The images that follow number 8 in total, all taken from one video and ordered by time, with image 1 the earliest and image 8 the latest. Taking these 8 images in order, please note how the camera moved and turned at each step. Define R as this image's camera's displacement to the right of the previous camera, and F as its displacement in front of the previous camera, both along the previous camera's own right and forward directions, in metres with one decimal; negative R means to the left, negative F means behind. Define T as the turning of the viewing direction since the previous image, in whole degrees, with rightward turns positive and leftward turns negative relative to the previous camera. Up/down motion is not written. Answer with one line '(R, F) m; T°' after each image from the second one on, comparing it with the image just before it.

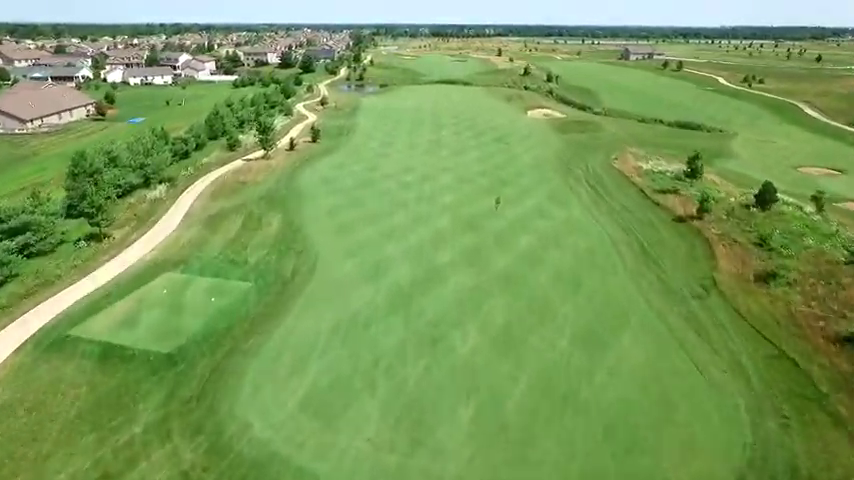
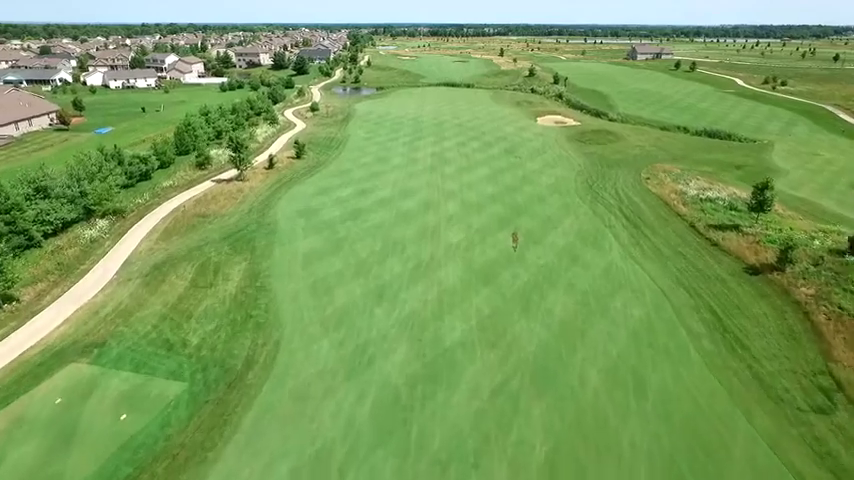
(-0.2, +7.8) m; 0°
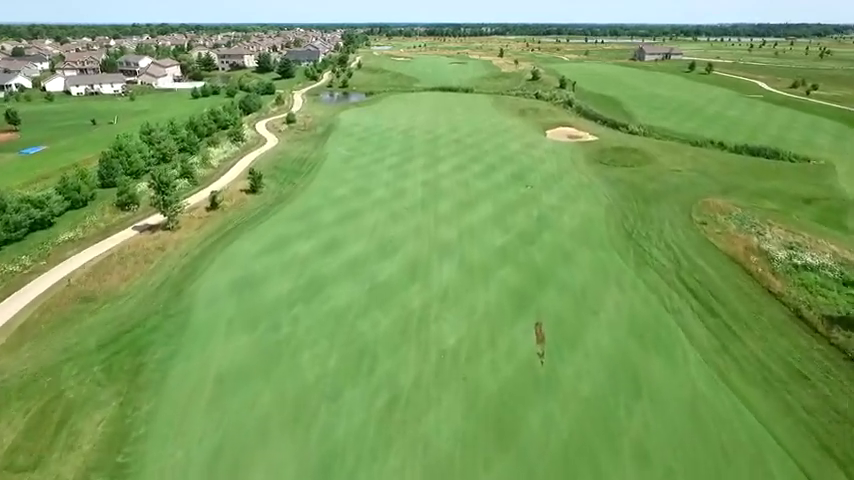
(+0.7, +11.1) m; 0°
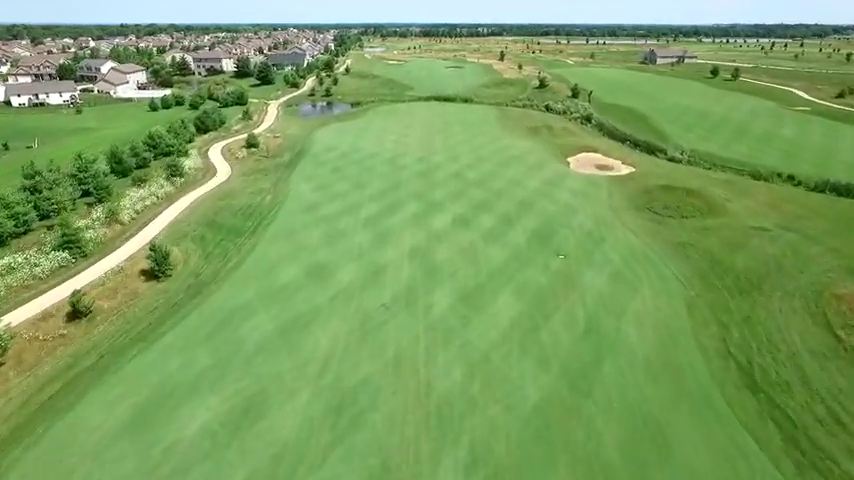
(+0.4, +14.0) m; 0°
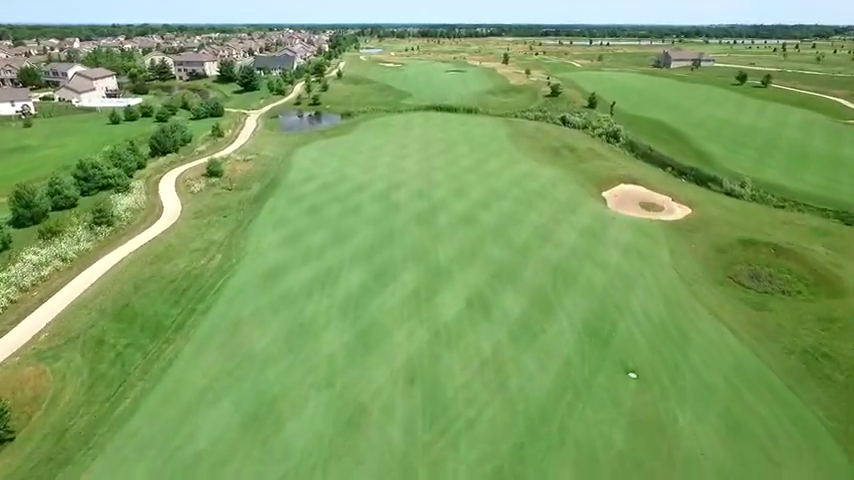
(-0.3, +11.2) m; 0°
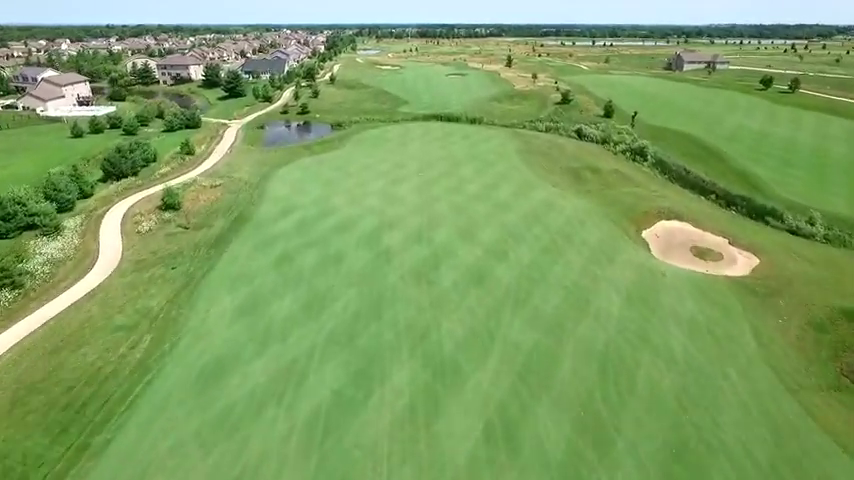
(0.0, +8.5) m; 0°
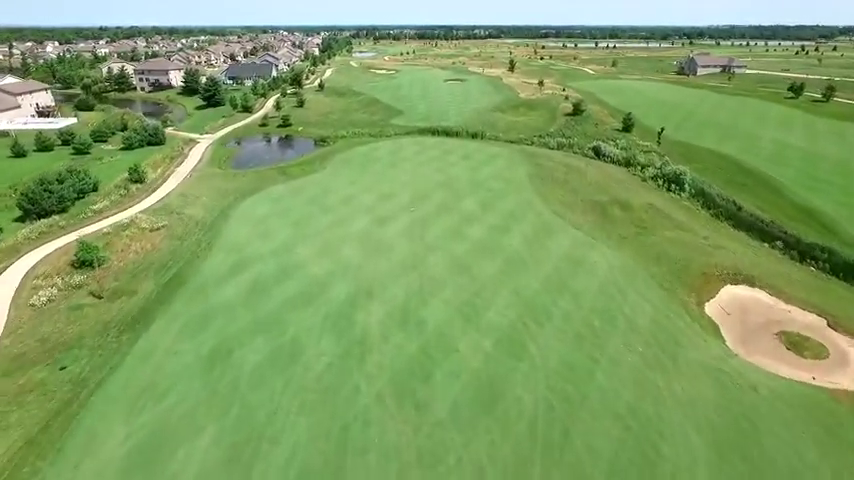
(+0.5, +9.4) m; 0°
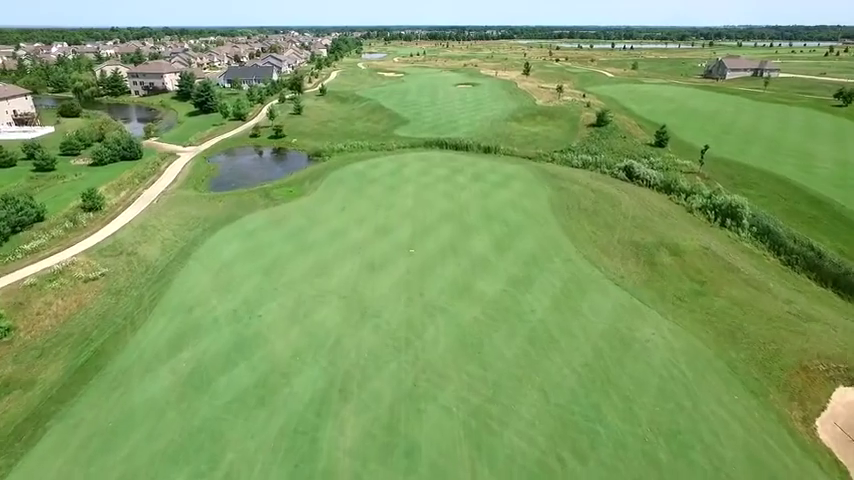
(+0.6, +7.9) m; -1°
